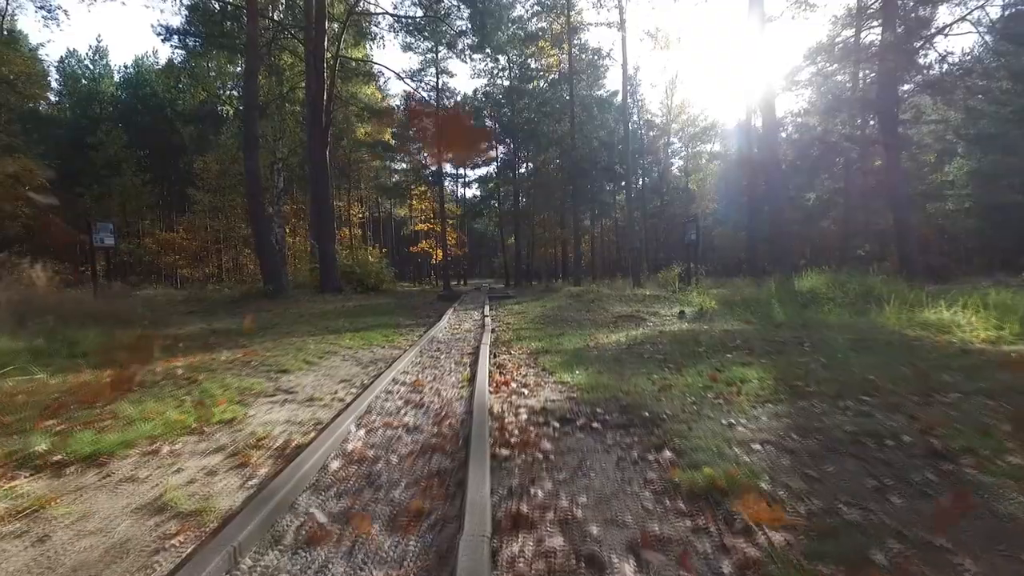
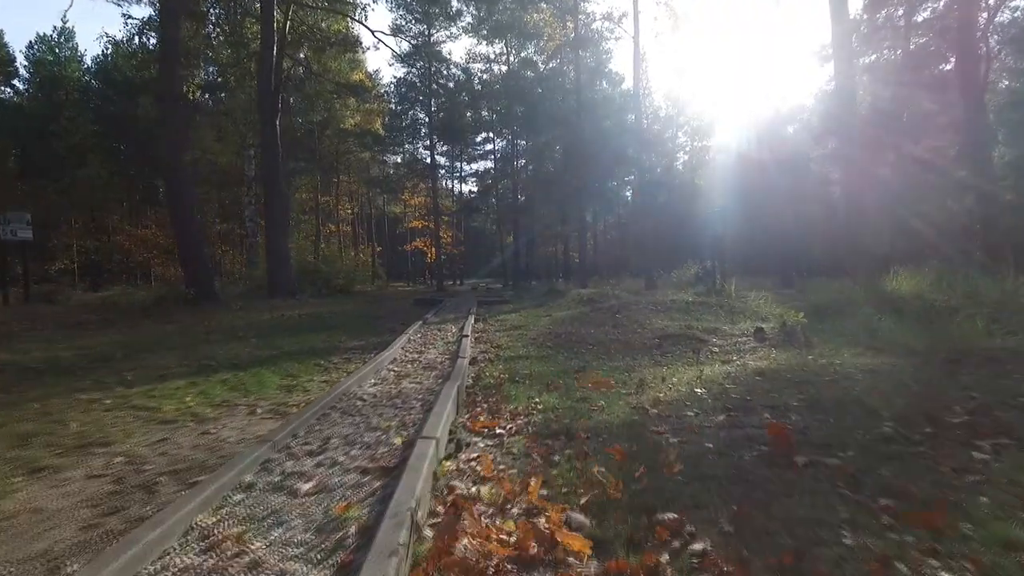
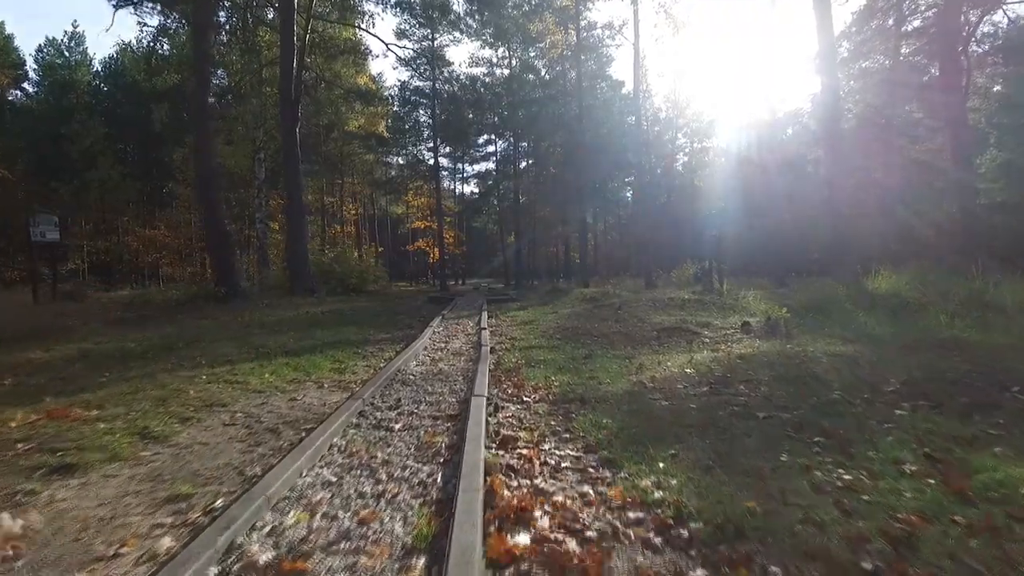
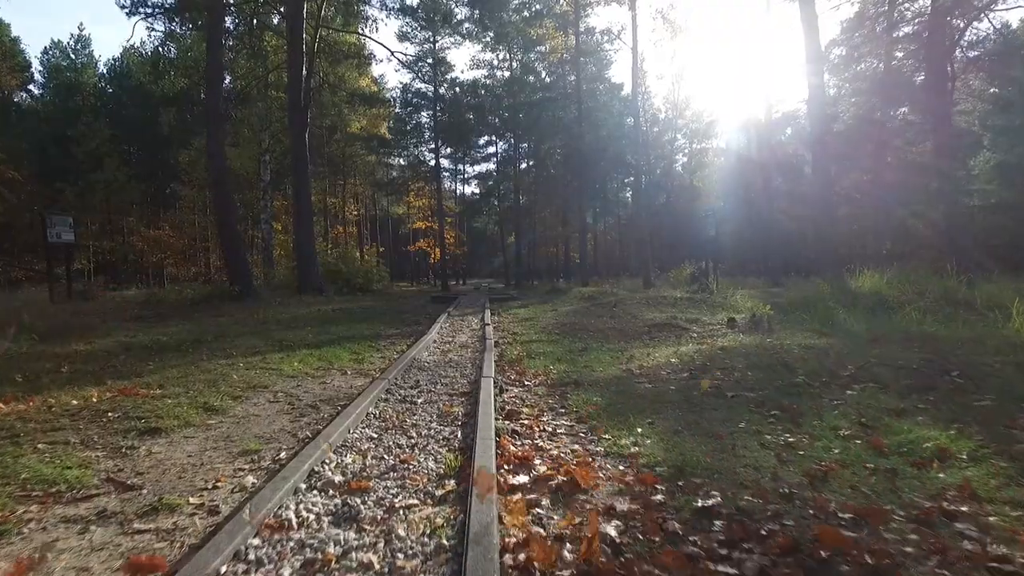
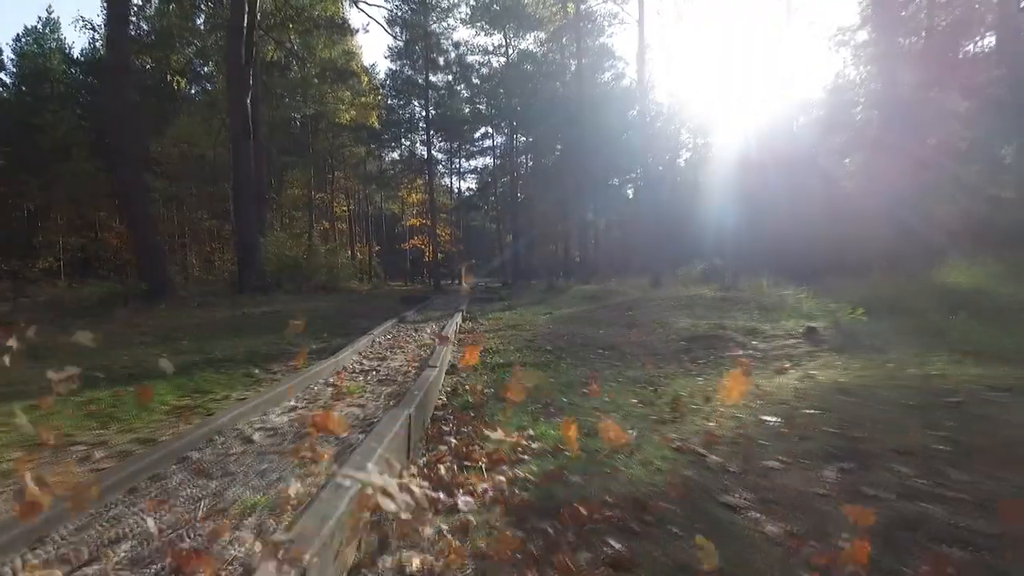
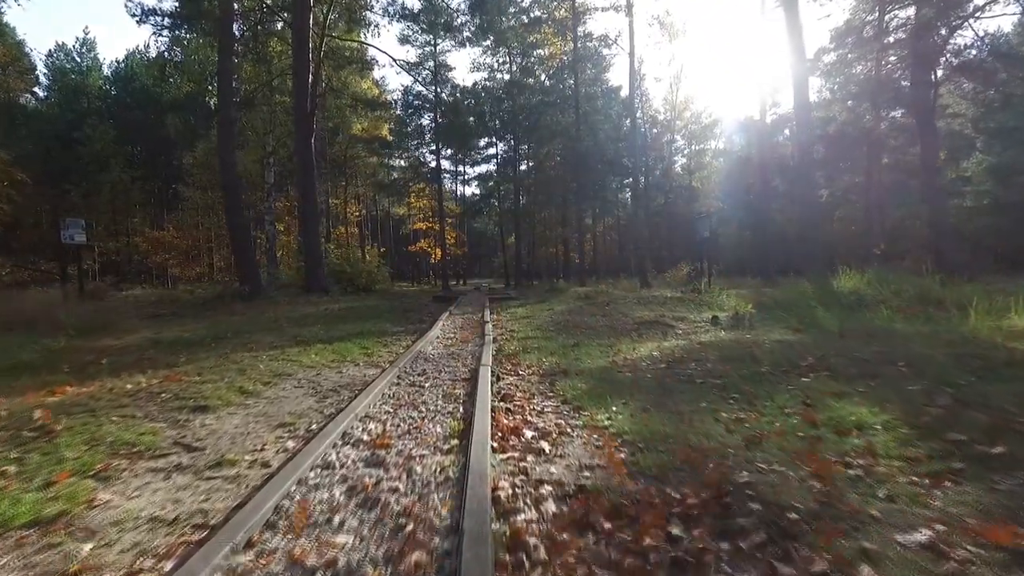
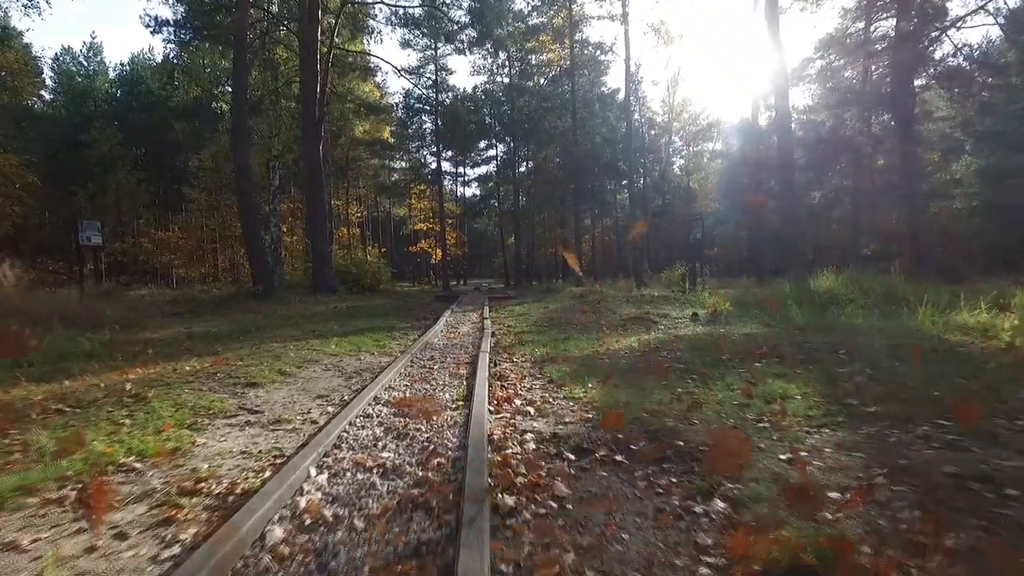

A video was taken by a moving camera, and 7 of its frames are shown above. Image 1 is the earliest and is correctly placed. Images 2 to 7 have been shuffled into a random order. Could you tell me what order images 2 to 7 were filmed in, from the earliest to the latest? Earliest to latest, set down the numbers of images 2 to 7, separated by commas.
7, 6, 4, 3, 2, 5
